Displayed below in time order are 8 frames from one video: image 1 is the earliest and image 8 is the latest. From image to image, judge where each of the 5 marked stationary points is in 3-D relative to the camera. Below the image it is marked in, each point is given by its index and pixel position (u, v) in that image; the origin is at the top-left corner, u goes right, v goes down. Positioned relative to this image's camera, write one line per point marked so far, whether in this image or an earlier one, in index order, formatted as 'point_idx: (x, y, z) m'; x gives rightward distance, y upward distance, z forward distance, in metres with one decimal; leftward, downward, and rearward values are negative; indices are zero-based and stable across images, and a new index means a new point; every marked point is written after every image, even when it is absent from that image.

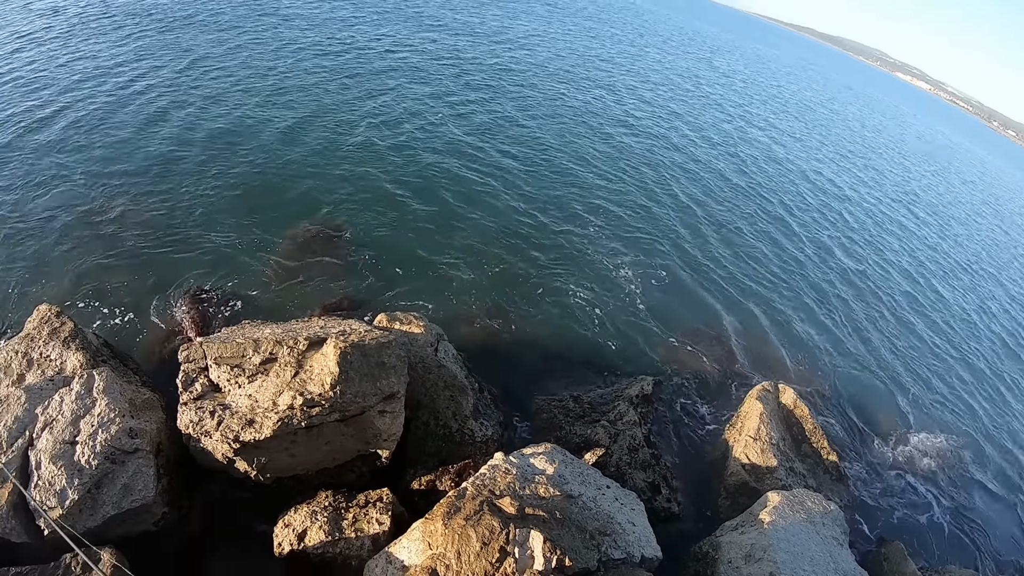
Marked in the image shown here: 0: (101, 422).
0: (-7.4, -2.4, +9.9) m
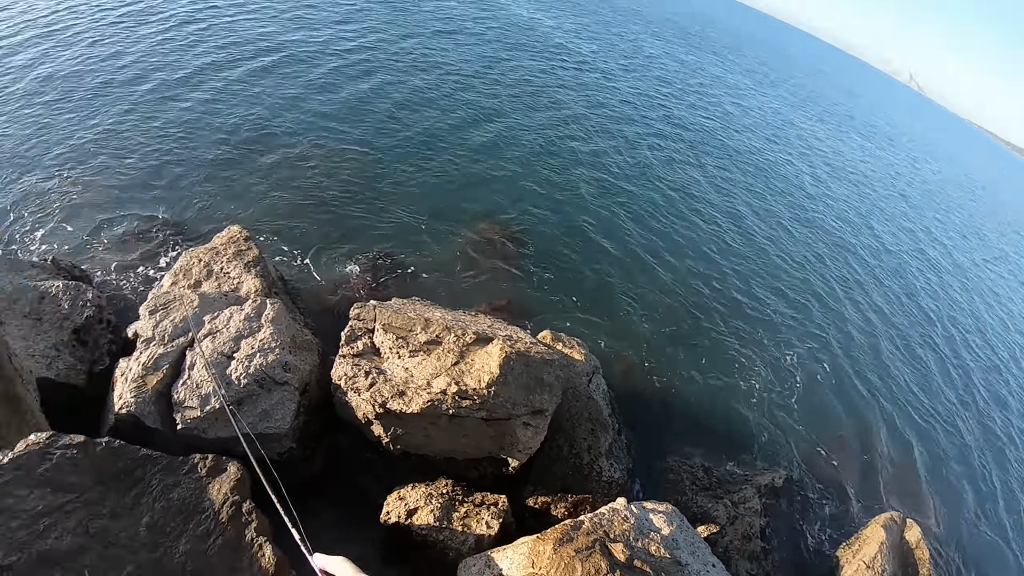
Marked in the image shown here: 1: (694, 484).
0: (-4.7, -1.1, +10.3) m
1: (+3.8, -4.0, +11.2) m
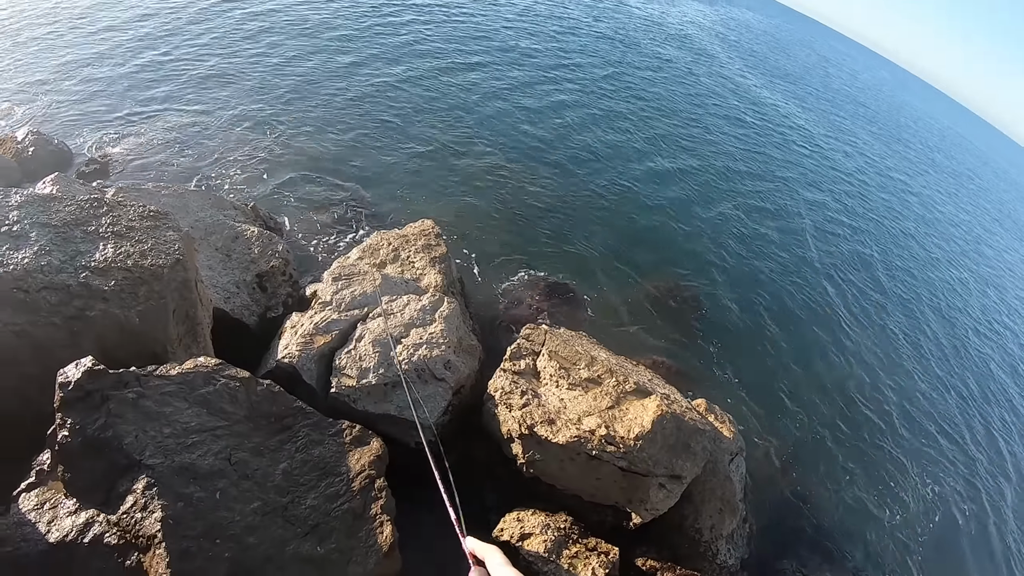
0: (-1.7, -1.0, +10.8) m
1: (+5.8, -6.0, +10.7) m
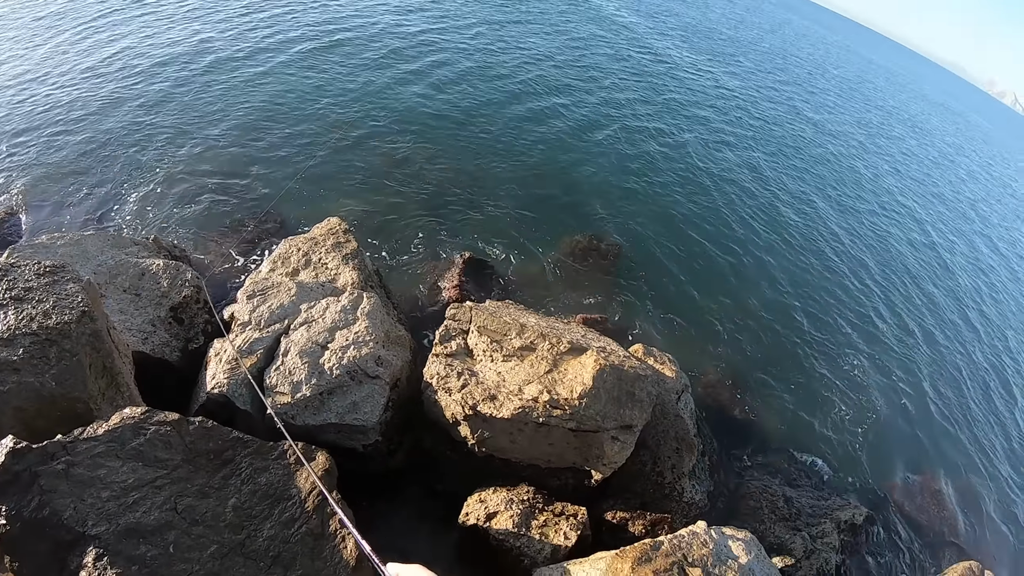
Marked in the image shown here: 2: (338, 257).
0: (-3.0, -1.0, +10.5) m
1: (+5.3, -4.5, +10.9) m
2: (-3.9, +0.7, +12.4) m
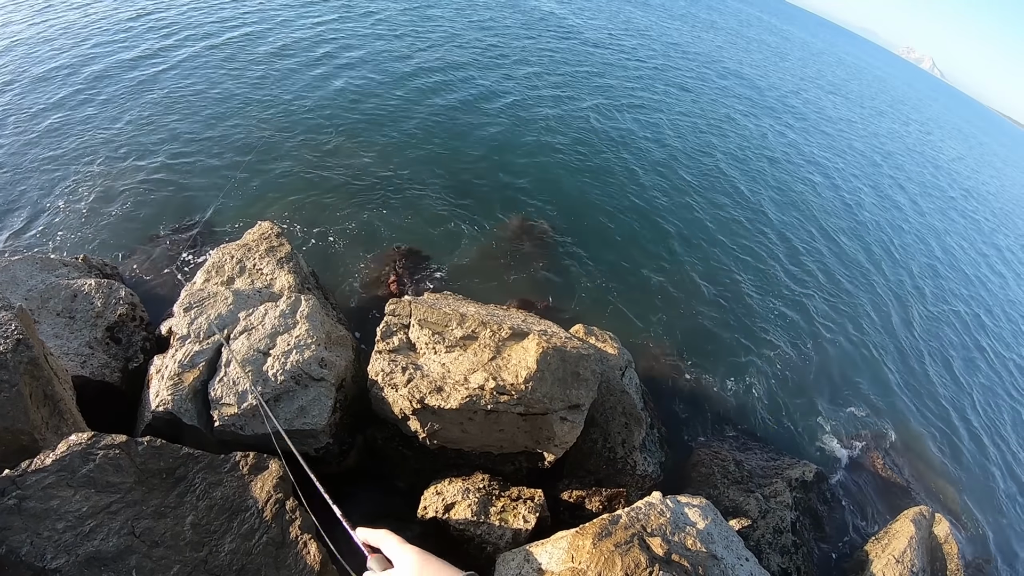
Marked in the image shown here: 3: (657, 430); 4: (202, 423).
0: (-4.1, -1.1, +10.3) m
1: (+4.4, -3.9, +11.2) m
2: (-5.2, +0.5, +12.2) m
3: (+3.2, -3.1, +11.8) m
4: (-5.7, -2.4, +9.8) m
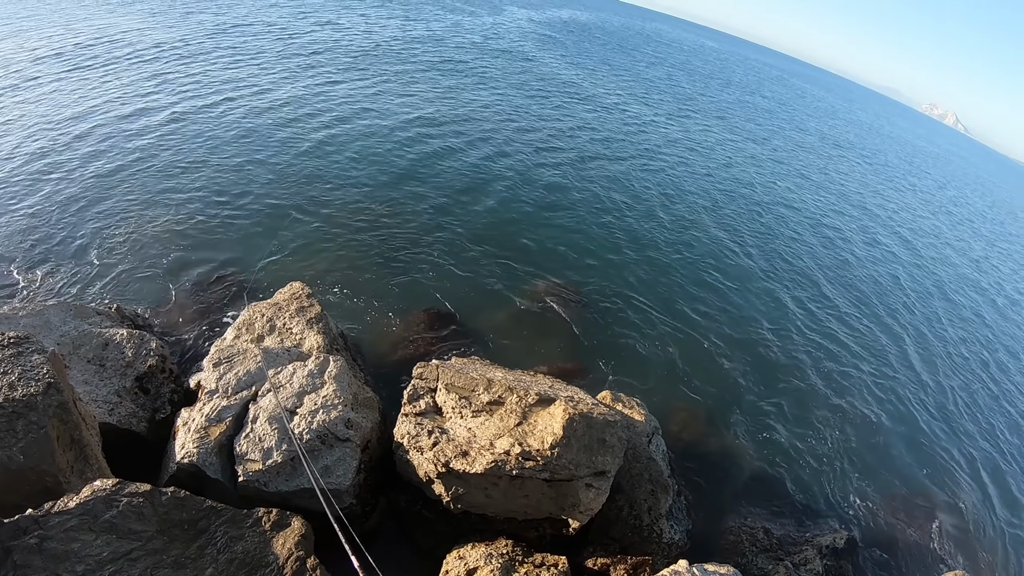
0: (-3.6, -2.2, +10.4) m
1: (+4.9, -5.2, +11.0) m
2: (-4.6, -0.6, +12.3) m
3: (+3.7, -4.4, +11.6) m
4: (-5.2, -3.5, +9.8) m
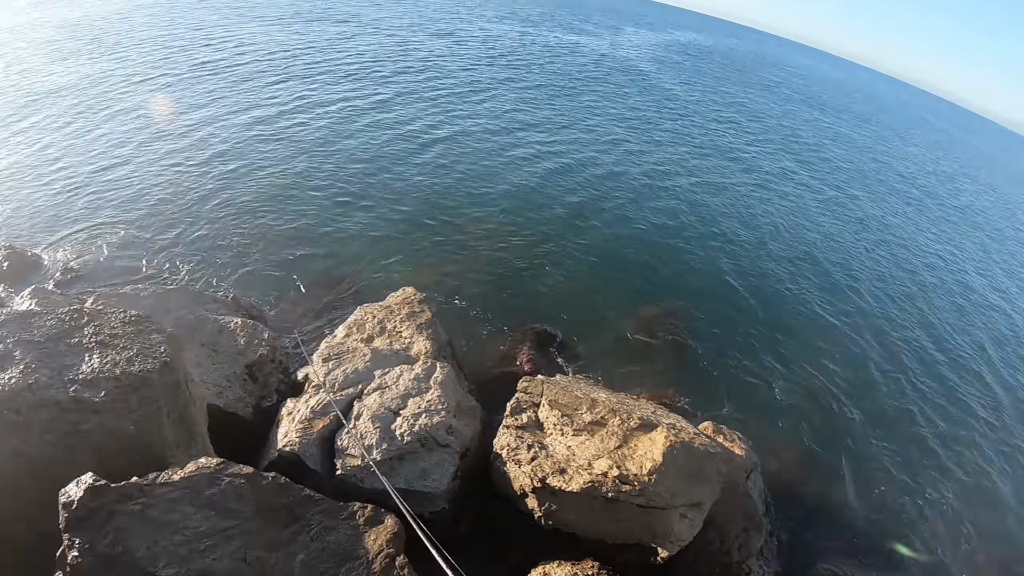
0: (-1.7, -2.3, +10.7) m
1: (+6.5, -6.0, +10.5) m
2: (-2.4, -0.8, +12.8) m
3: (+5.5, -5.1, +11.2) m
4: (-3.4, -3.5, +10.3) m
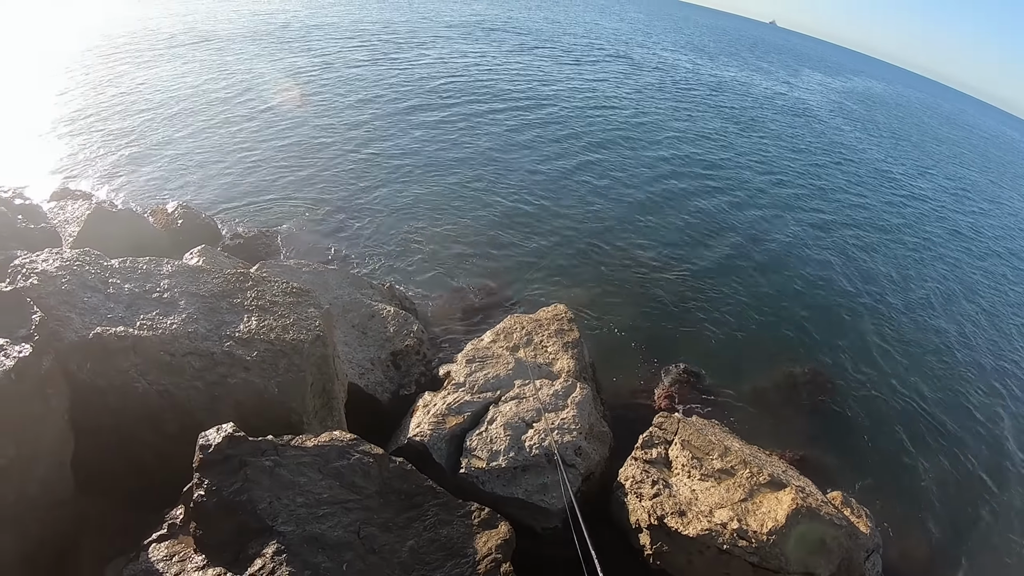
0: (+1.0, -2.7, +10.9) m
1: (+8.3, -7.6, +9.2) m
2: (+0.9, -1.2, +13.1) m
3: (+7.5, -6.6, +10.1) m
4: (-1.0, -3.6, +10.7) m
